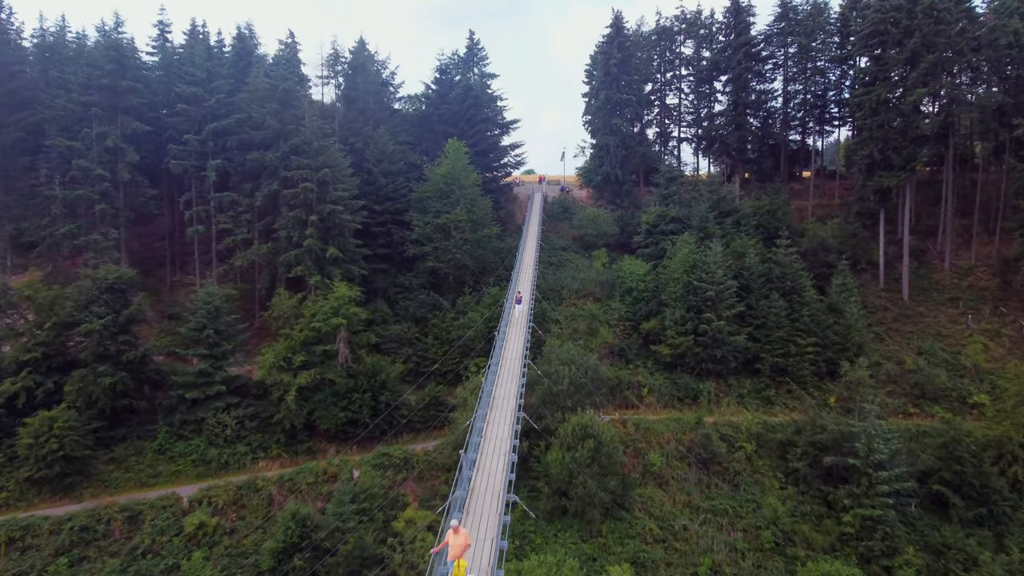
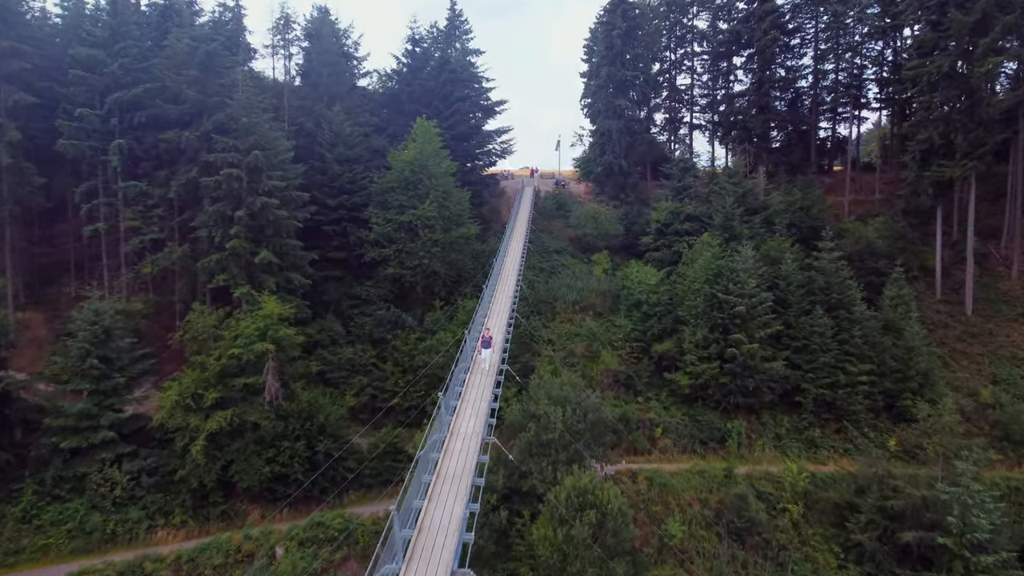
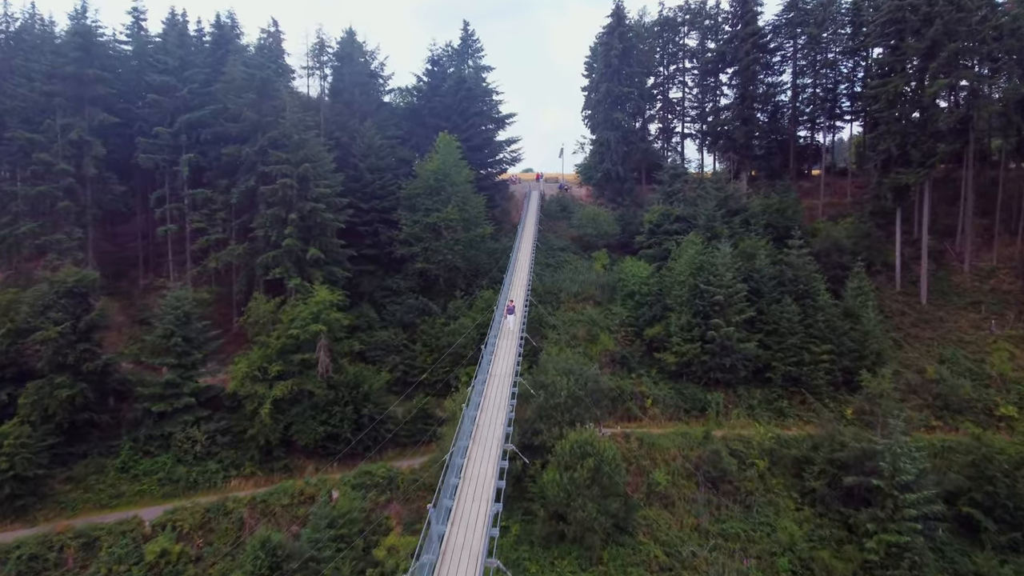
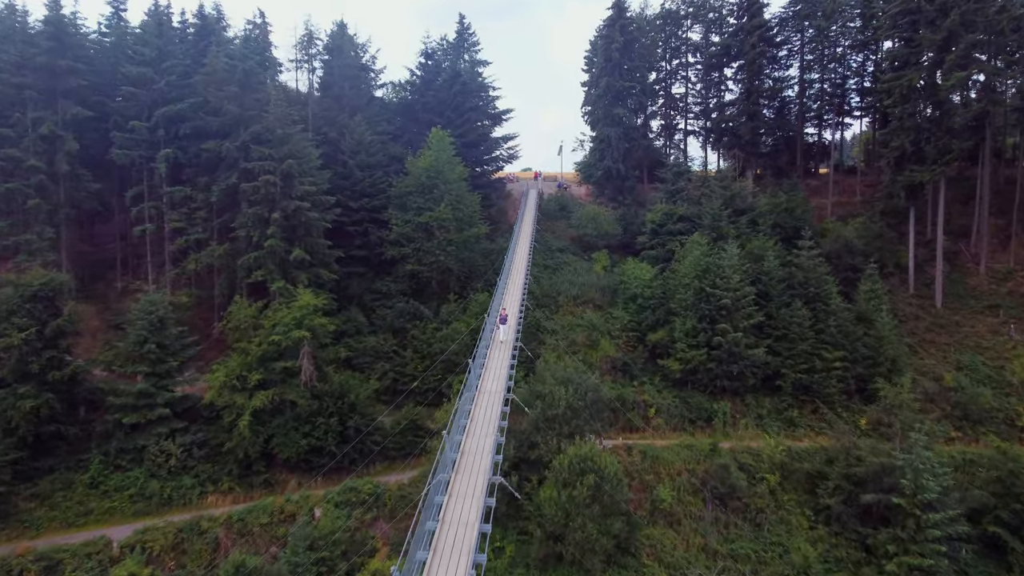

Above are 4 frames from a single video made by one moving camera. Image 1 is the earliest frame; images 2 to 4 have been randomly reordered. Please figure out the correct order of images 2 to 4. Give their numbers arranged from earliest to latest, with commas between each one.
3, 4, 2
